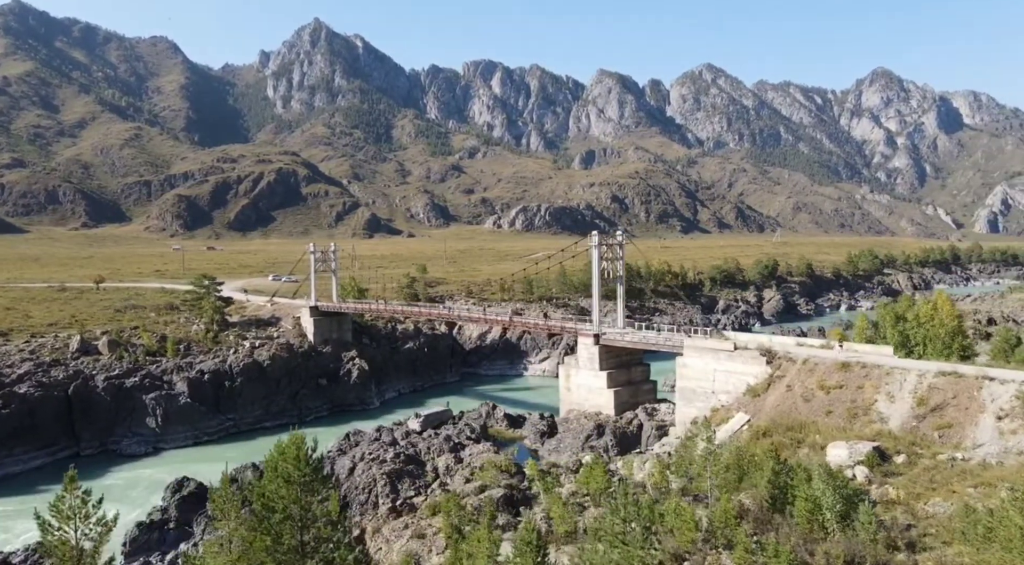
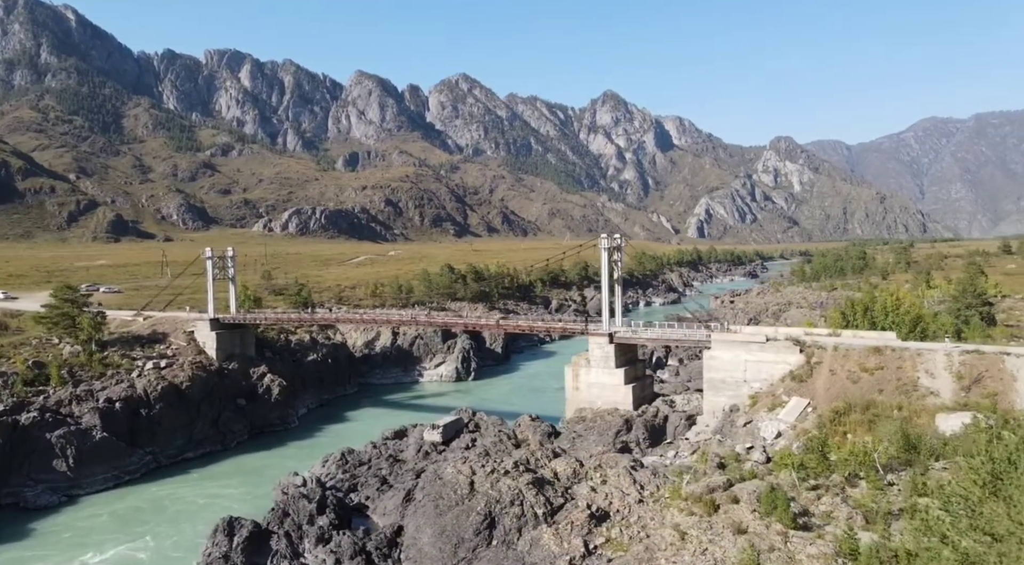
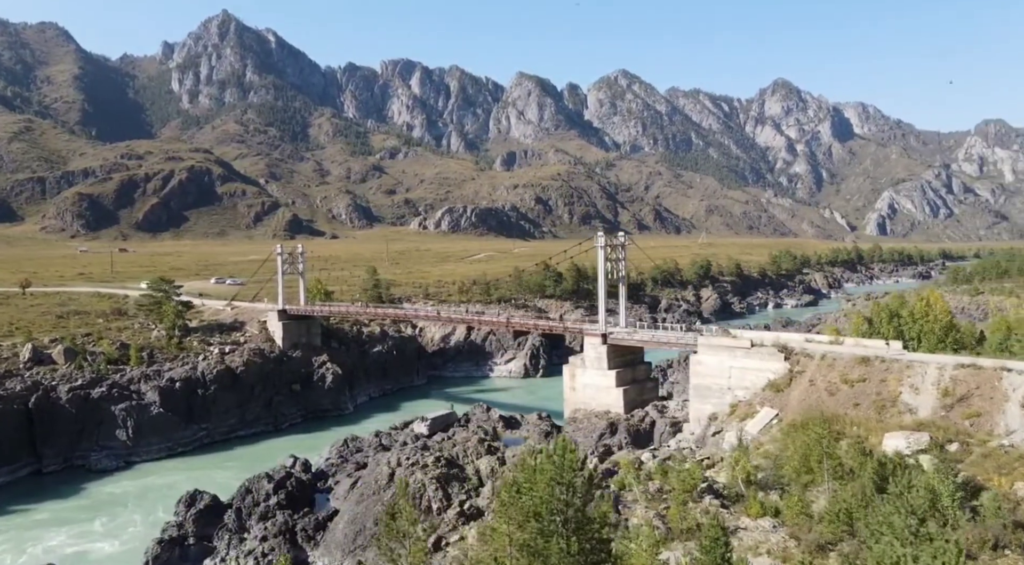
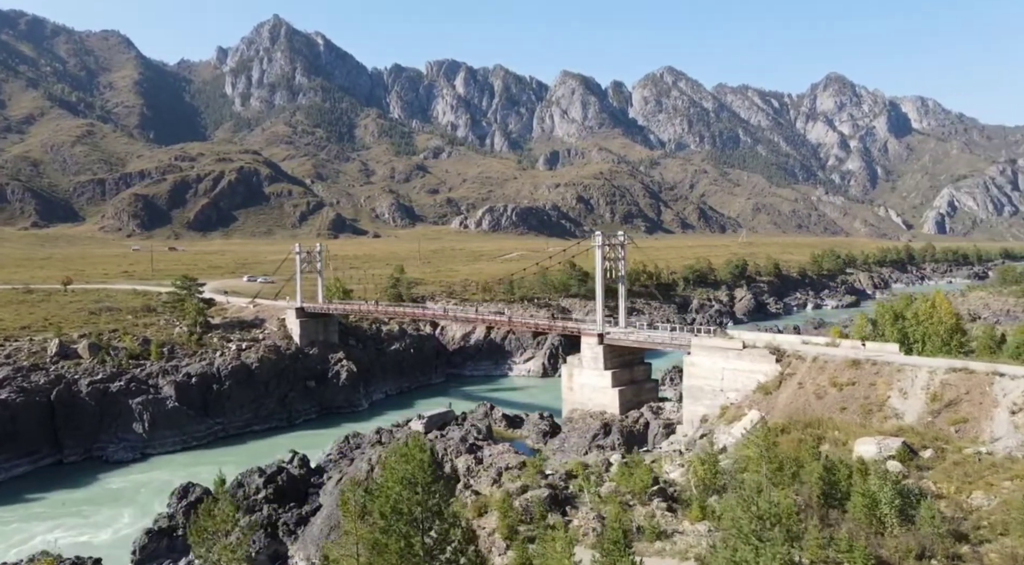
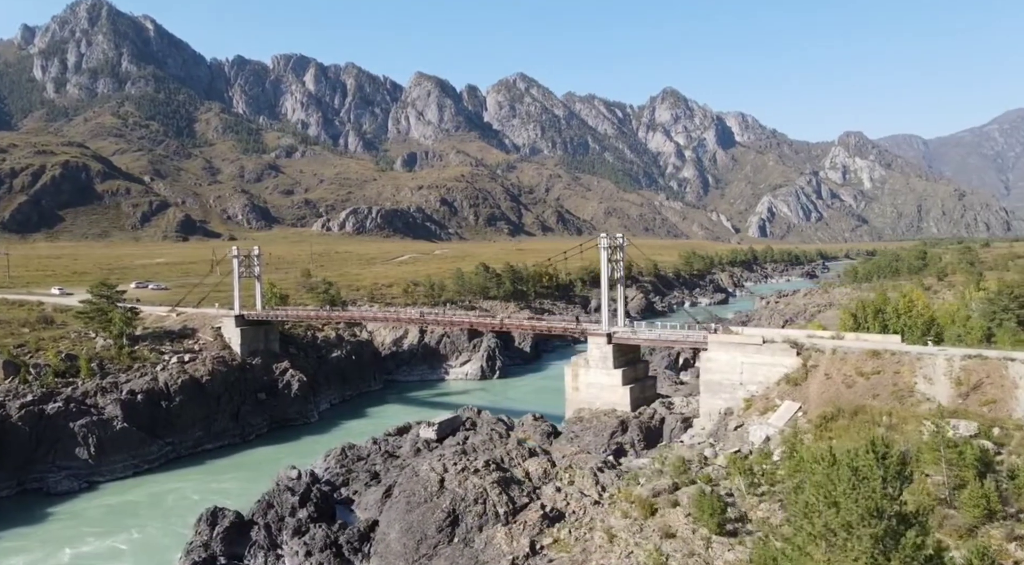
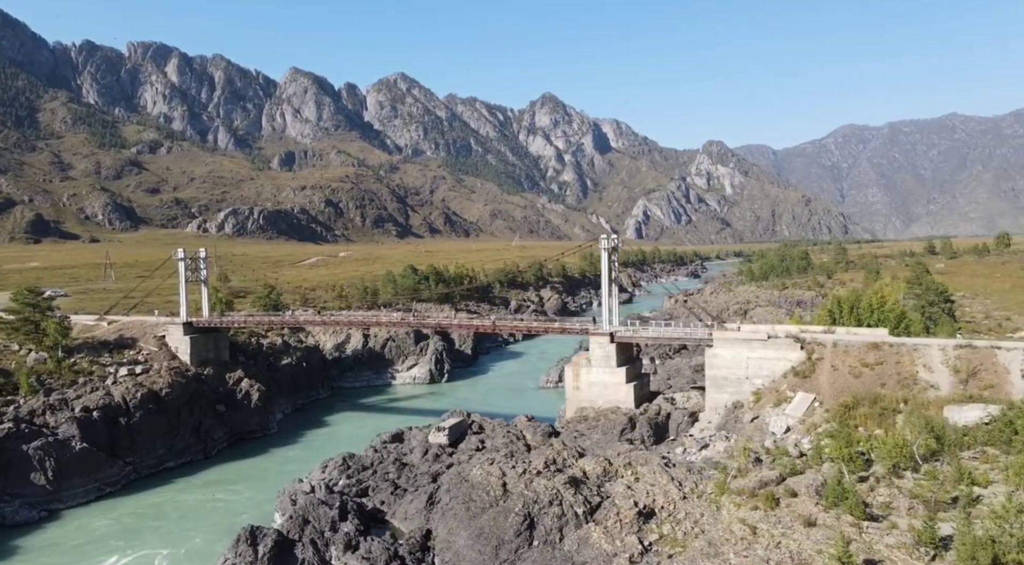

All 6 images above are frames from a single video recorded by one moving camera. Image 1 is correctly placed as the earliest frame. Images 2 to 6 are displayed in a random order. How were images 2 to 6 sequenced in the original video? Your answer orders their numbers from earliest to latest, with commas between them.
4, 3, 5, 2, 6
